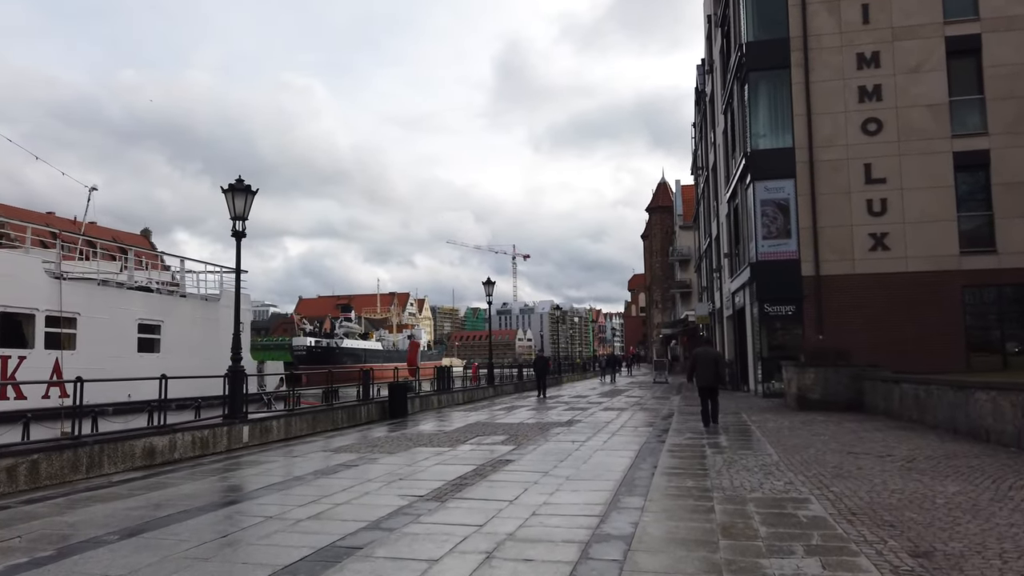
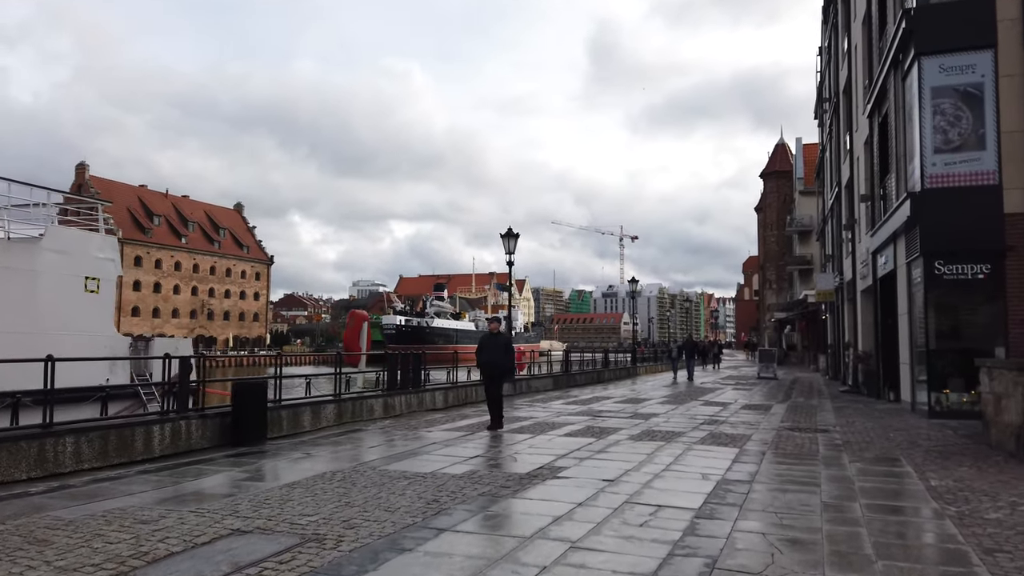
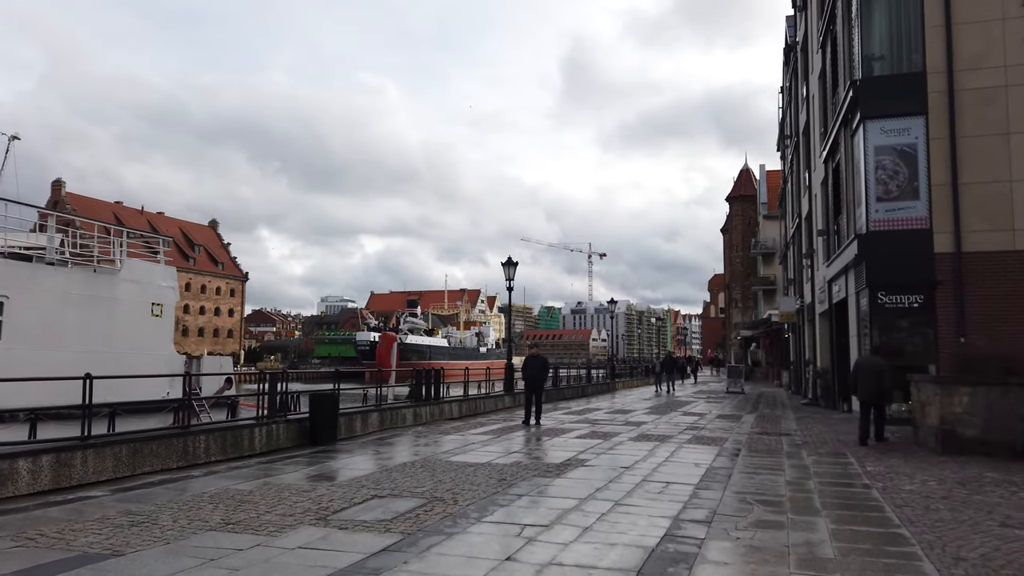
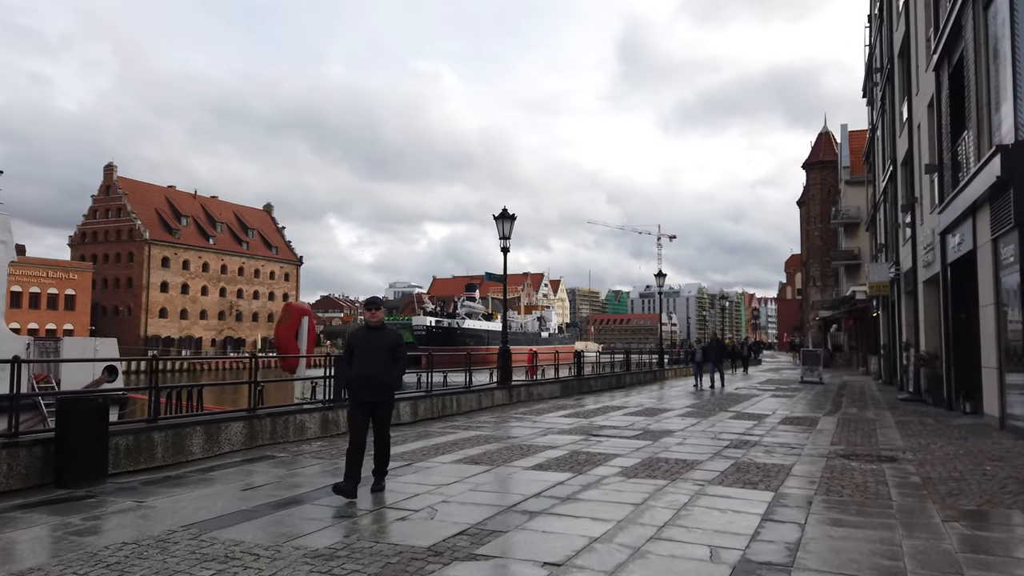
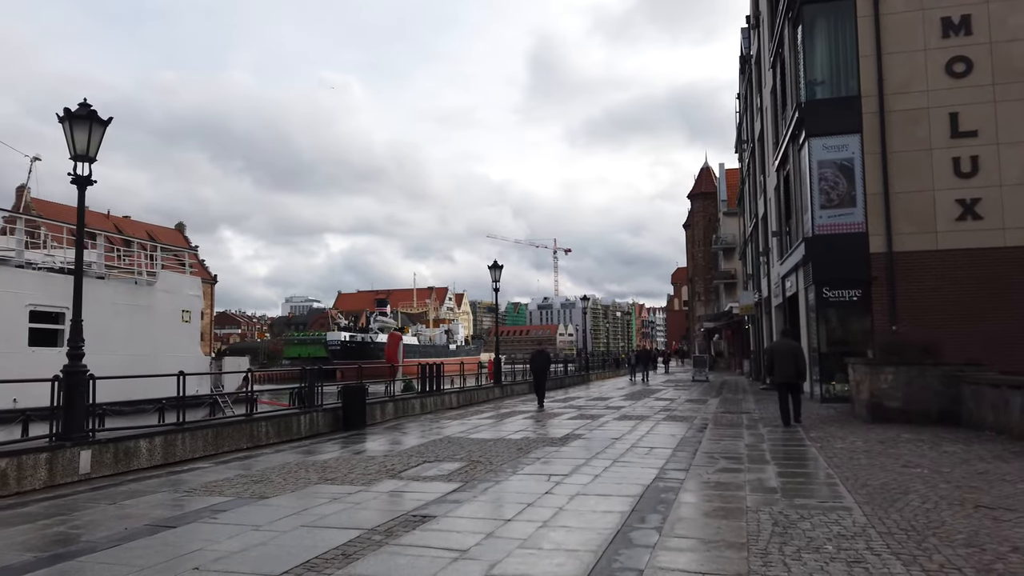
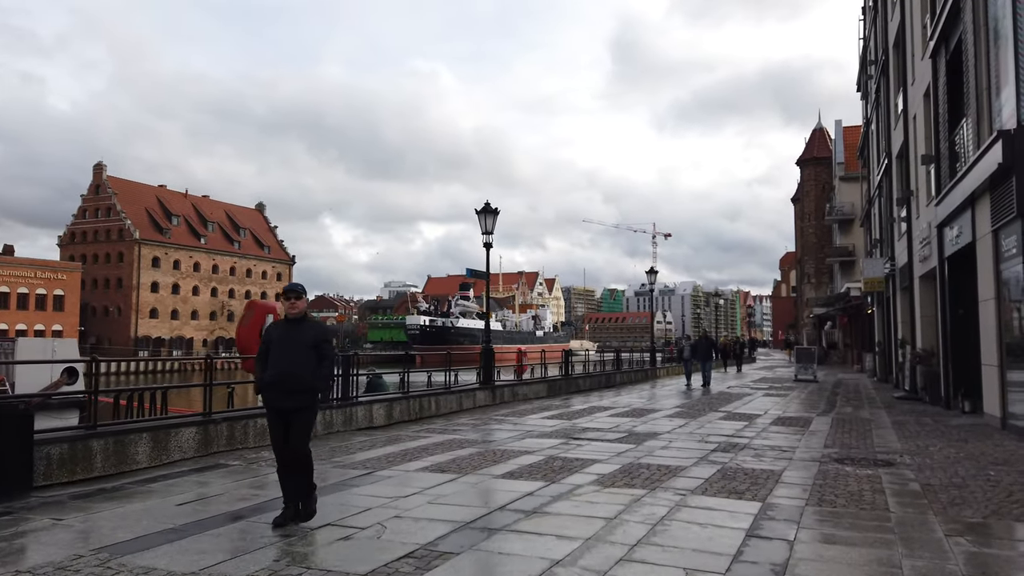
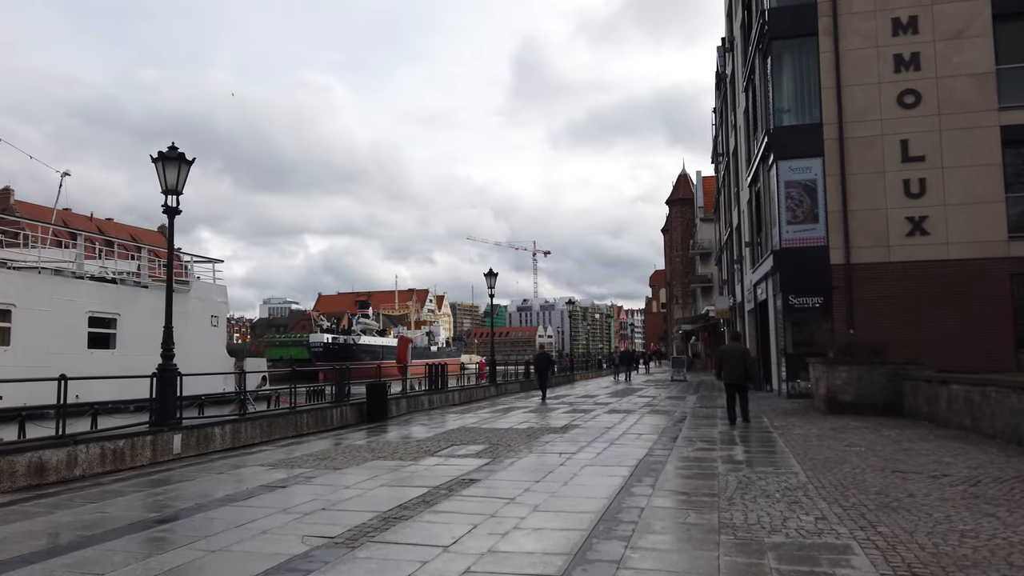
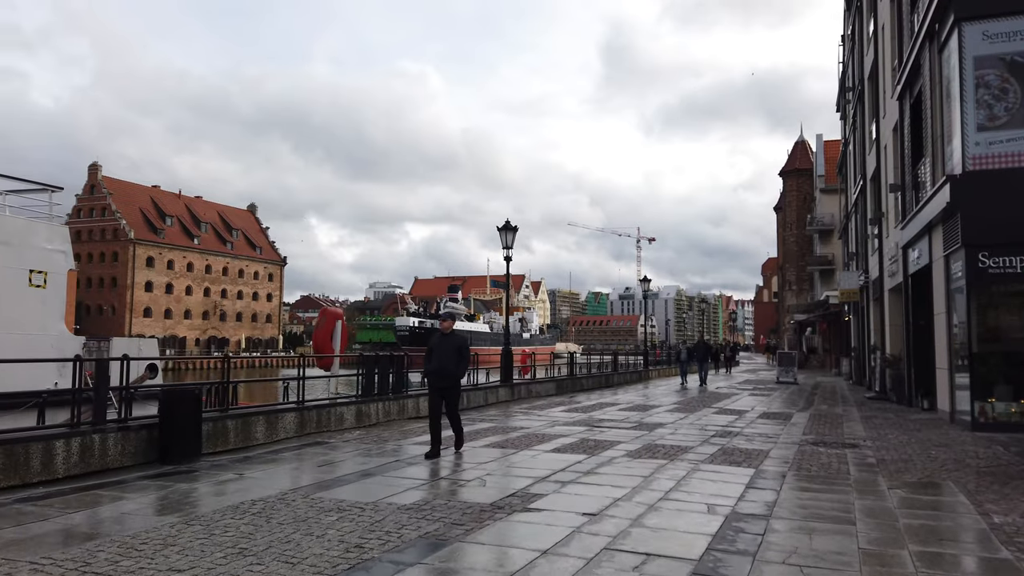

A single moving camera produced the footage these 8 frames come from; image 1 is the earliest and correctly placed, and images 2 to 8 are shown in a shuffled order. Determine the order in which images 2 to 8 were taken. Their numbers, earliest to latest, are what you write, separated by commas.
7, 5, 3, 2, 8, 4, 6
